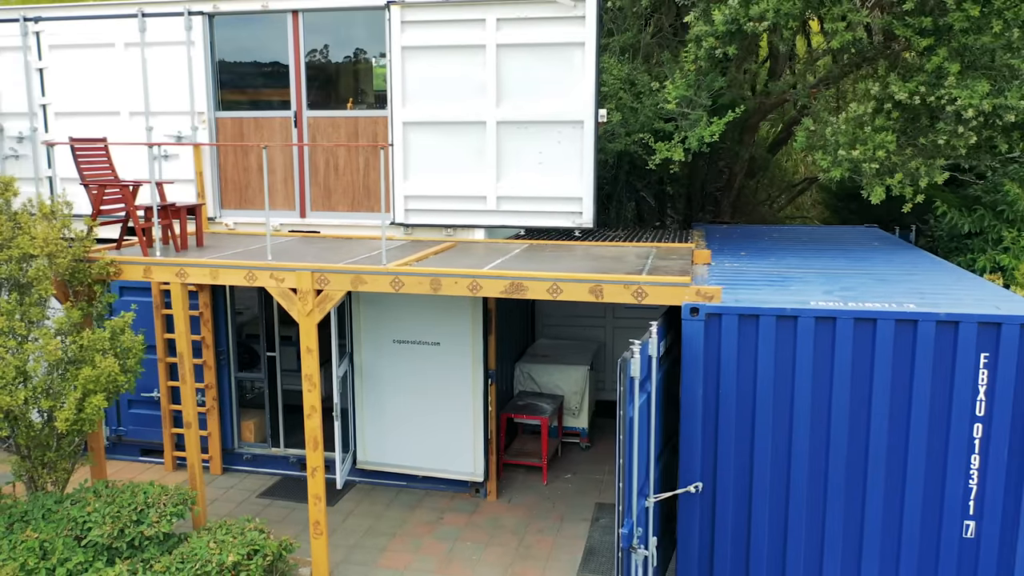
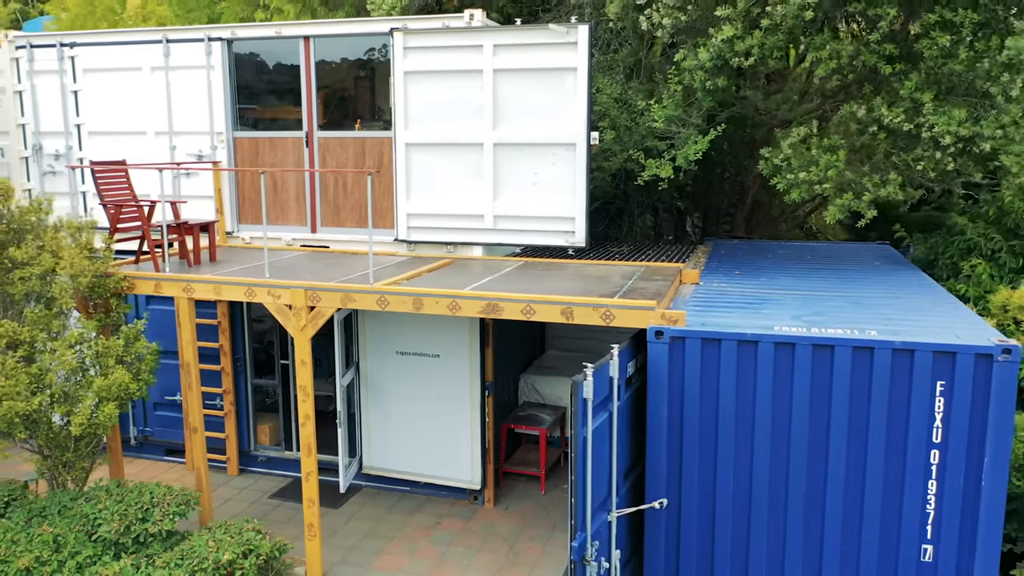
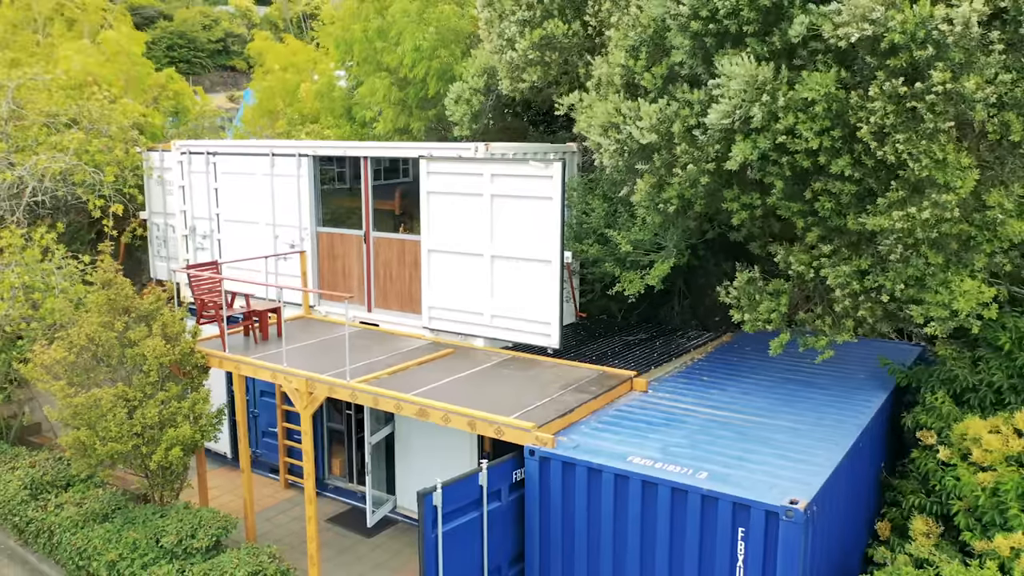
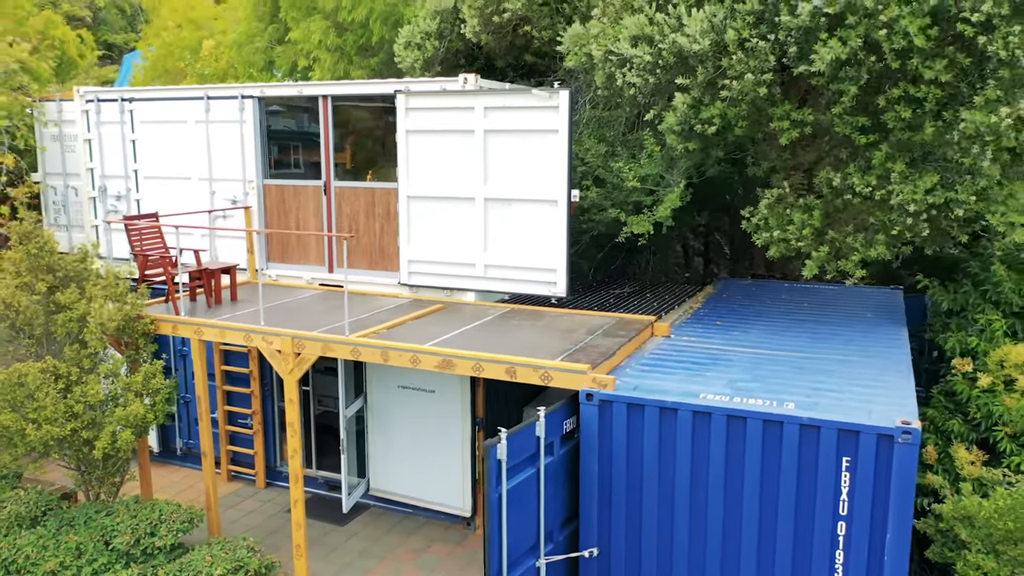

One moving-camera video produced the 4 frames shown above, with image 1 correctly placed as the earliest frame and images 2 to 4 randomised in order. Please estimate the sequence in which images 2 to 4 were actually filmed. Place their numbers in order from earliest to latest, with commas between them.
2, 4, 3
